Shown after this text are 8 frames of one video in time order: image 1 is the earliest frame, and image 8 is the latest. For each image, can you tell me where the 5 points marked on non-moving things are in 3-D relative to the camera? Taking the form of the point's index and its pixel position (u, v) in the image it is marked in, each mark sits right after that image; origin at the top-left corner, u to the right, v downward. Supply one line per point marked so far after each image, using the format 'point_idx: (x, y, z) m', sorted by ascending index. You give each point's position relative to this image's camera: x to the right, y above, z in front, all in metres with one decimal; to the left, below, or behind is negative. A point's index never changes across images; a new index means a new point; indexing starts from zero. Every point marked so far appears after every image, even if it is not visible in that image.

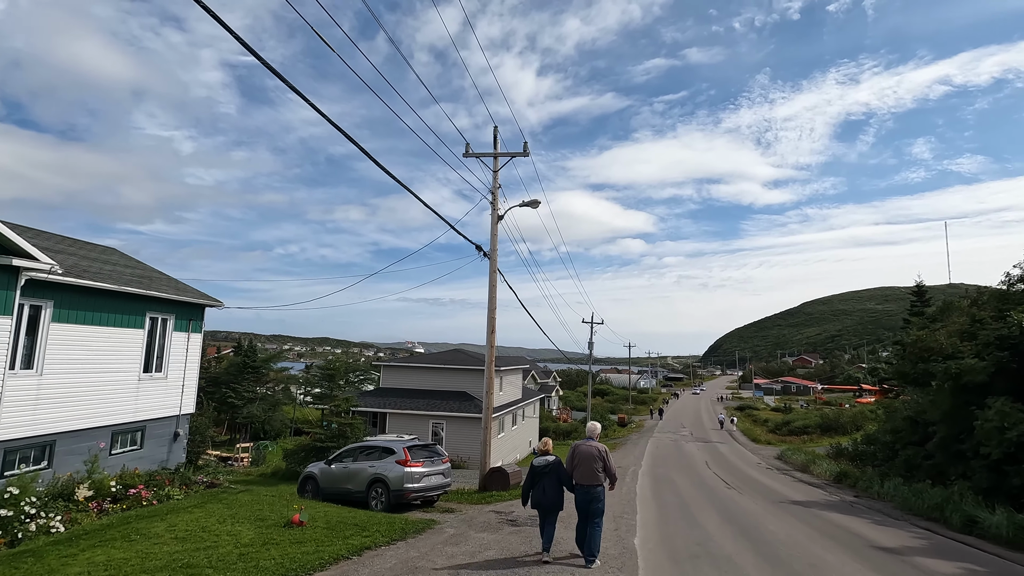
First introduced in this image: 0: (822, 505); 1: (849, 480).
0: (+7.9, -5.6, +13.7) m
1: (+11.6, -6.6, +18.4) m
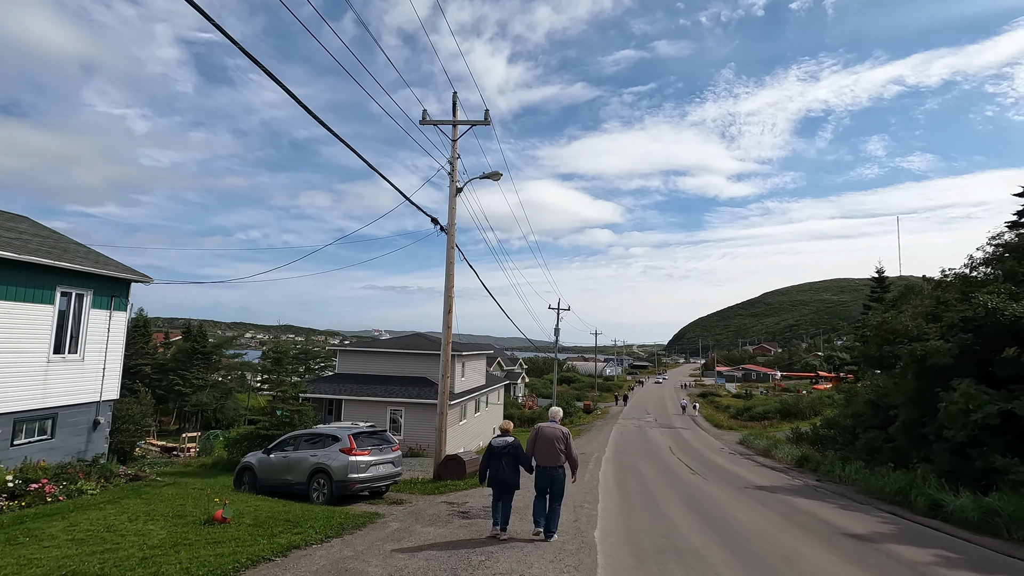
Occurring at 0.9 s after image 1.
0: (+6.9, -5.1, +13.4) m
1: (+10.2, -6.0, +18.3) m
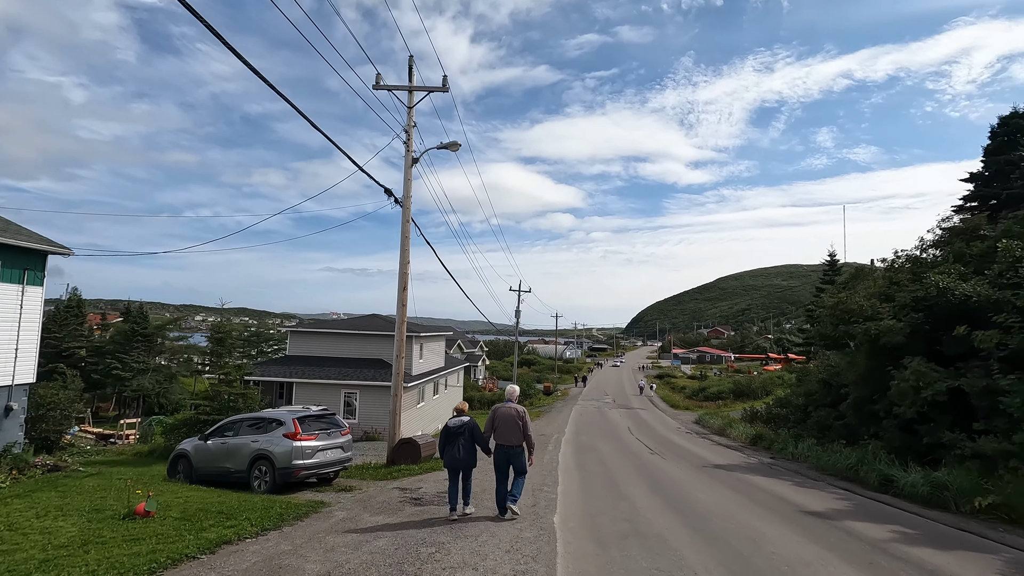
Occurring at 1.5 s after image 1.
0: (+5.8, -4.5, +13.5) m
1: (+8.8, -5.4, +18.7) m
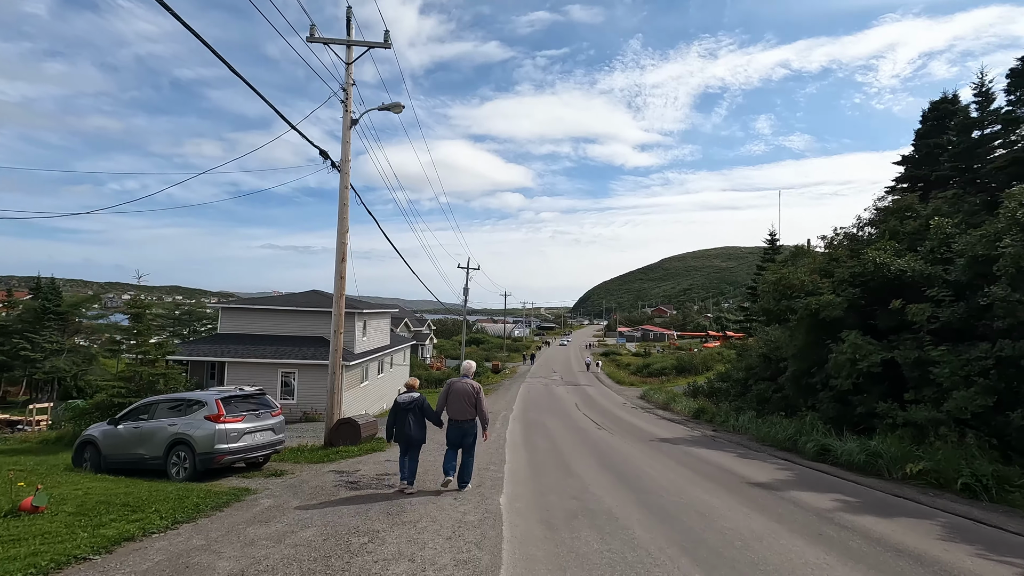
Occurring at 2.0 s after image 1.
0: (+4.5, -3.9, +13.6) m
1: (+6.9, -4.6, +19.1) m
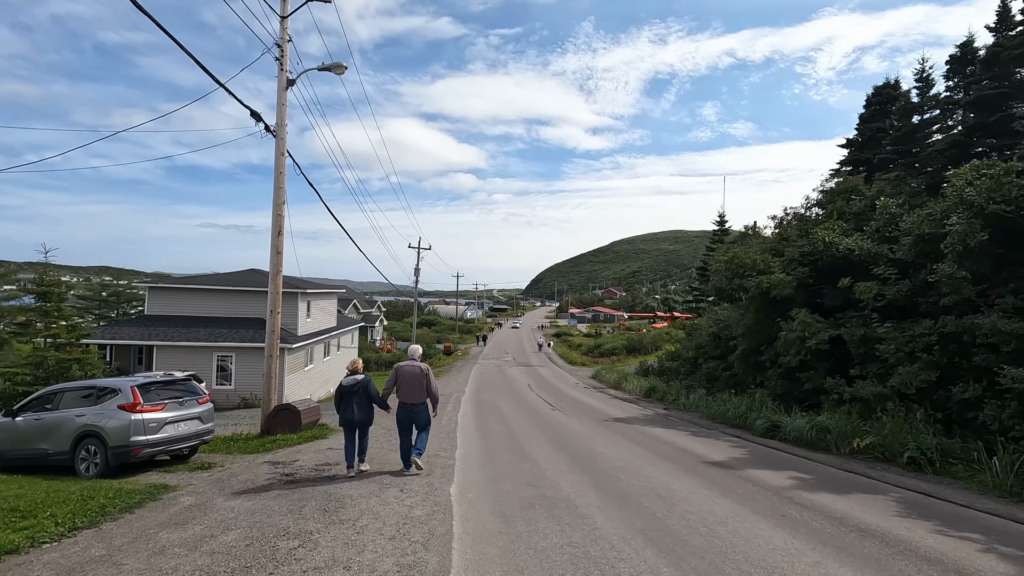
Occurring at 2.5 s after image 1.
0: (+3.3, -3.4, +13.6) m
1: (+5.3, -3.8, +19.2) m
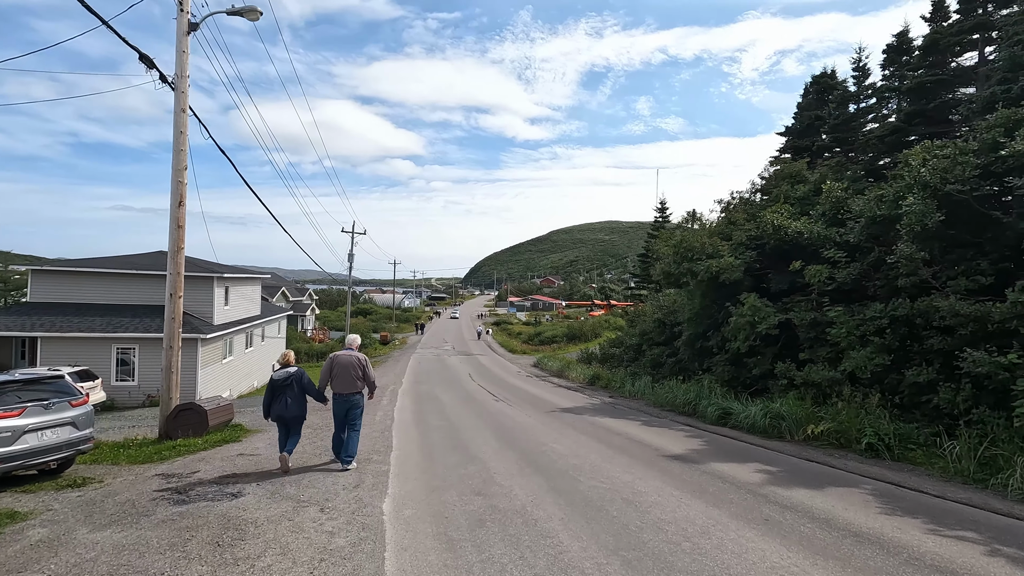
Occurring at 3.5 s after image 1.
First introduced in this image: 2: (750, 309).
0: (+1.9, -3.0, +13.0) m
1: (+3.2, -3.3, +18.9) m
2: (+5.3, -0.5, +11.9) m
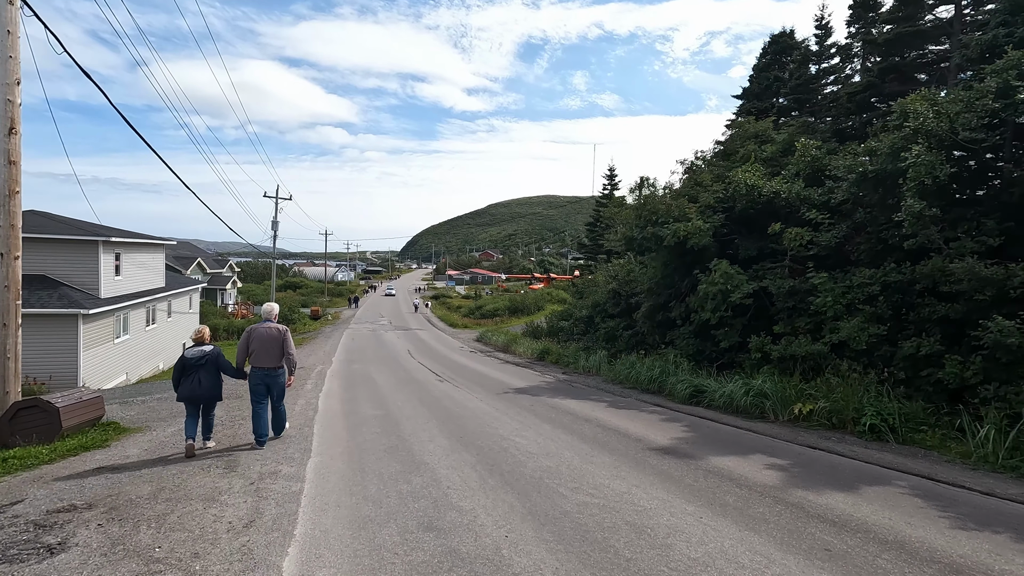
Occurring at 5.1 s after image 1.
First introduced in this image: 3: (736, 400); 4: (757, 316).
0: (+0.7, -2.2, +11.7) m
1: (+1.4, -2.3, +17.7) m
2: (+4.3, +0.2, +10.8) m
3: (+3.7, -1.8, +8.9) m
4: (+5.1, -0.6, +11.1) m
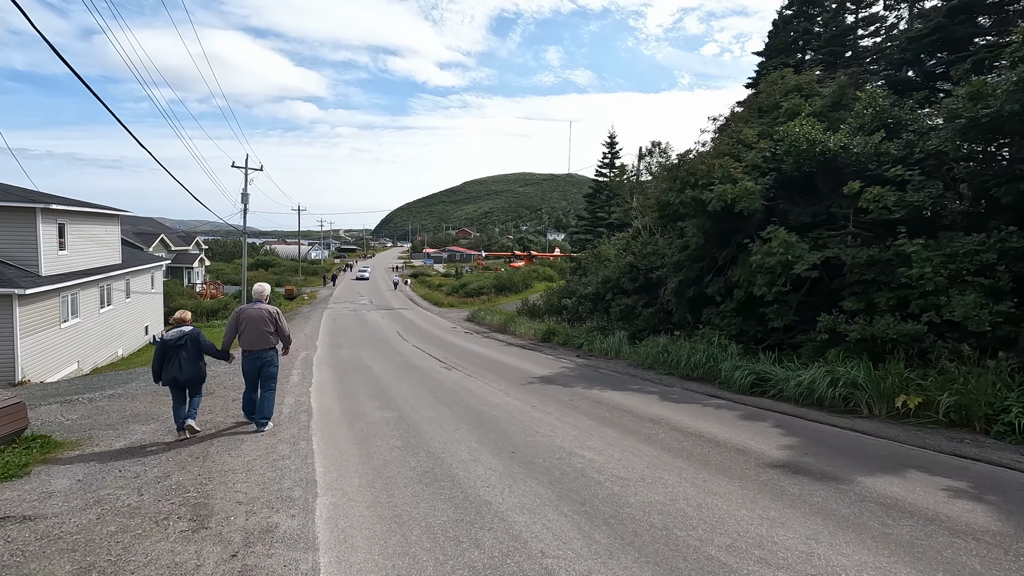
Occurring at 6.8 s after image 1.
0: (+1.1, -1.7, +10.1) m
1: (+1.5, -1.5, +16.1) m
2: (+4.7, +0.8, +9.3) m
3: (+4.2, -1.4, +7.4) m
4: (+5.5, -0.1, +9.7) m
